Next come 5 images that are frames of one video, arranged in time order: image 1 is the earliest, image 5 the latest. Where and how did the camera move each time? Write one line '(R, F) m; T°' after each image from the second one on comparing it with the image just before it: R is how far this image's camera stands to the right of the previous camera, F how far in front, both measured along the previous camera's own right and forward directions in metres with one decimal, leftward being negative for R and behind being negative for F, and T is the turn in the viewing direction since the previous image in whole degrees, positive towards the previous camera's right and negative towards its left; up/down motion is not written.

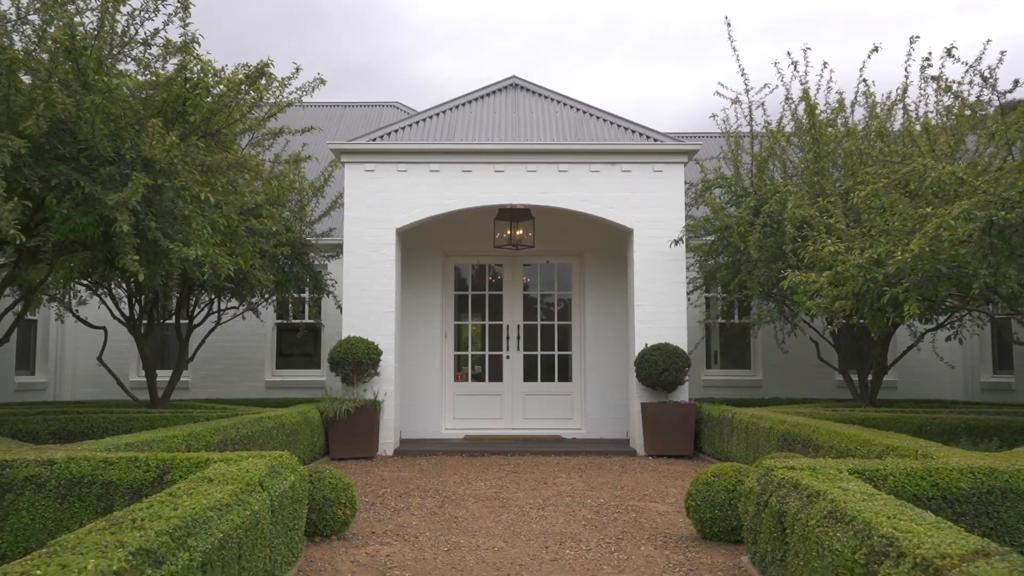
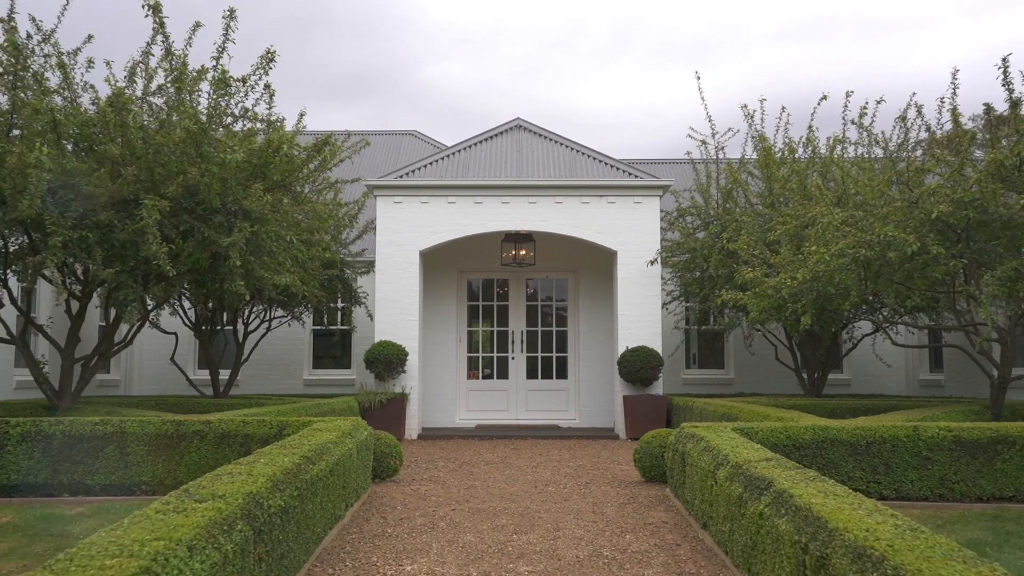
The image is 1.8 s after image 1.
(+0.1, -2.1) m; 0°
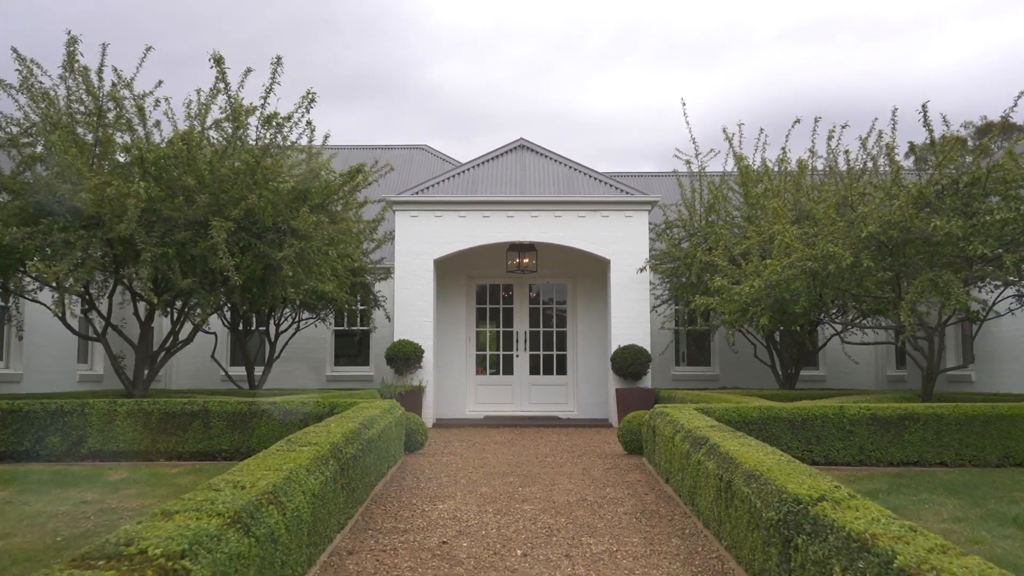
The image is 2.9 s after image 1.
(0.0, -1.5) m; 0°
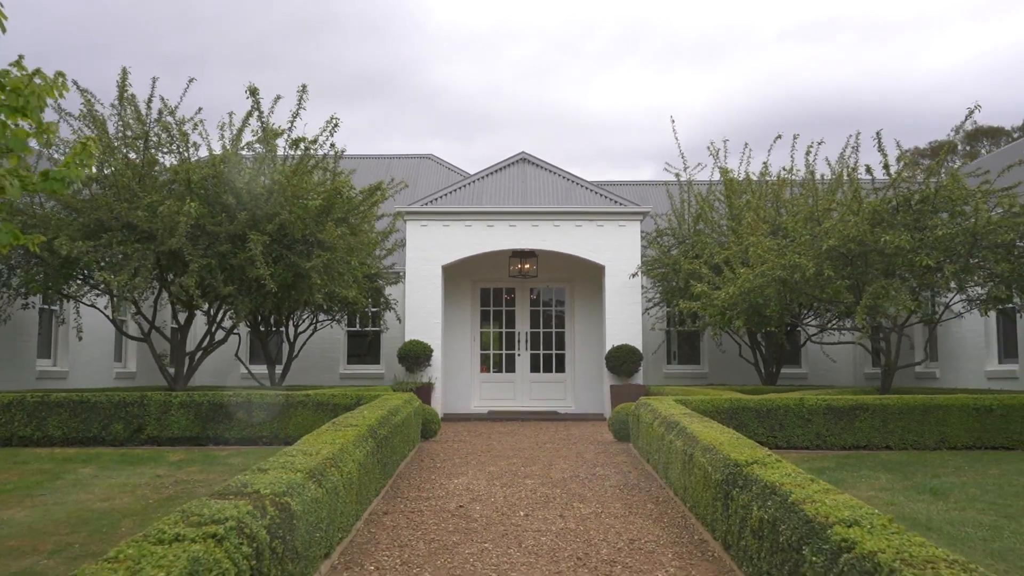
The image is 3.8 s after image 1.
(0.0, -1.2) m; 0°
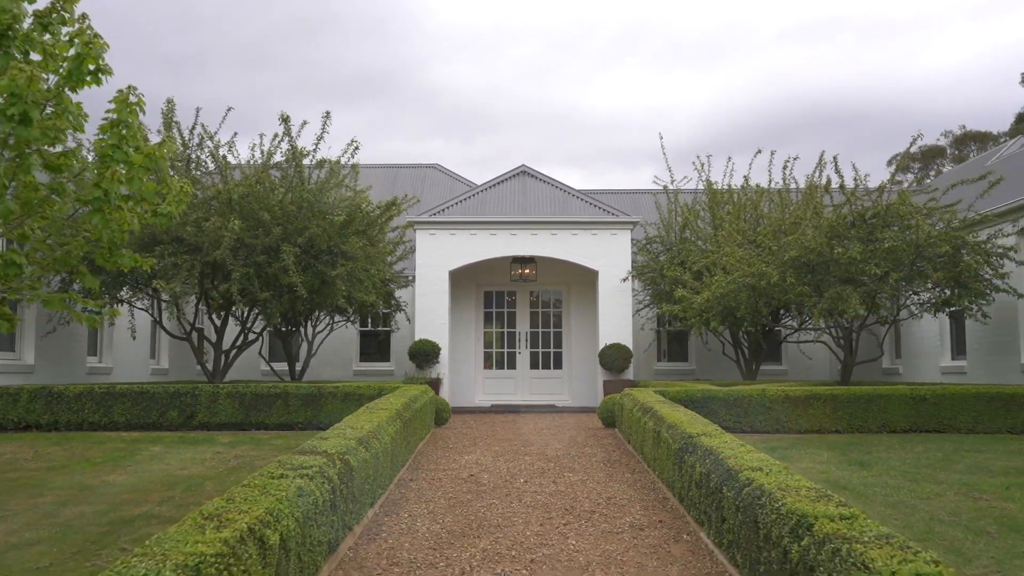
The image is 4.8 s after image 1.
(0.0, -1.4) m; 0°
